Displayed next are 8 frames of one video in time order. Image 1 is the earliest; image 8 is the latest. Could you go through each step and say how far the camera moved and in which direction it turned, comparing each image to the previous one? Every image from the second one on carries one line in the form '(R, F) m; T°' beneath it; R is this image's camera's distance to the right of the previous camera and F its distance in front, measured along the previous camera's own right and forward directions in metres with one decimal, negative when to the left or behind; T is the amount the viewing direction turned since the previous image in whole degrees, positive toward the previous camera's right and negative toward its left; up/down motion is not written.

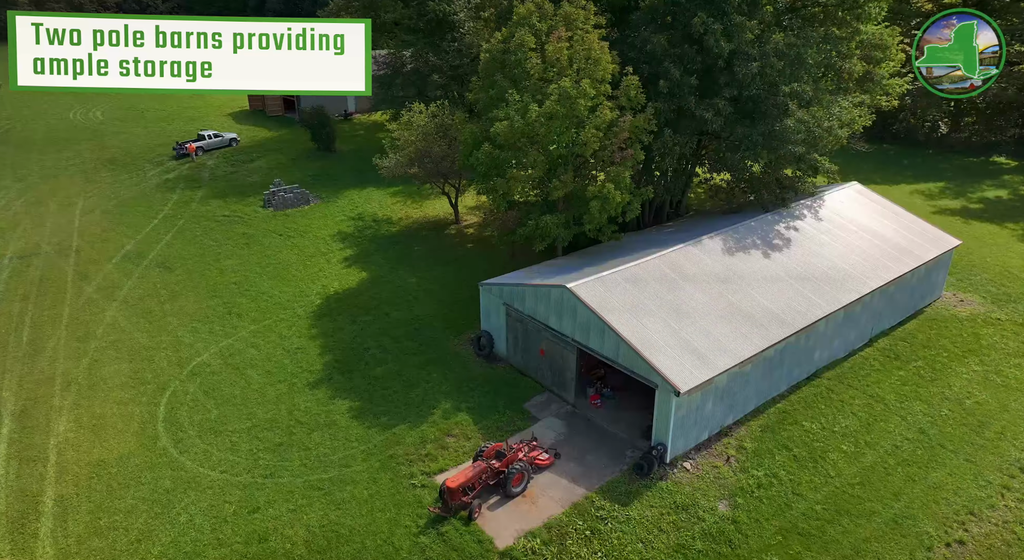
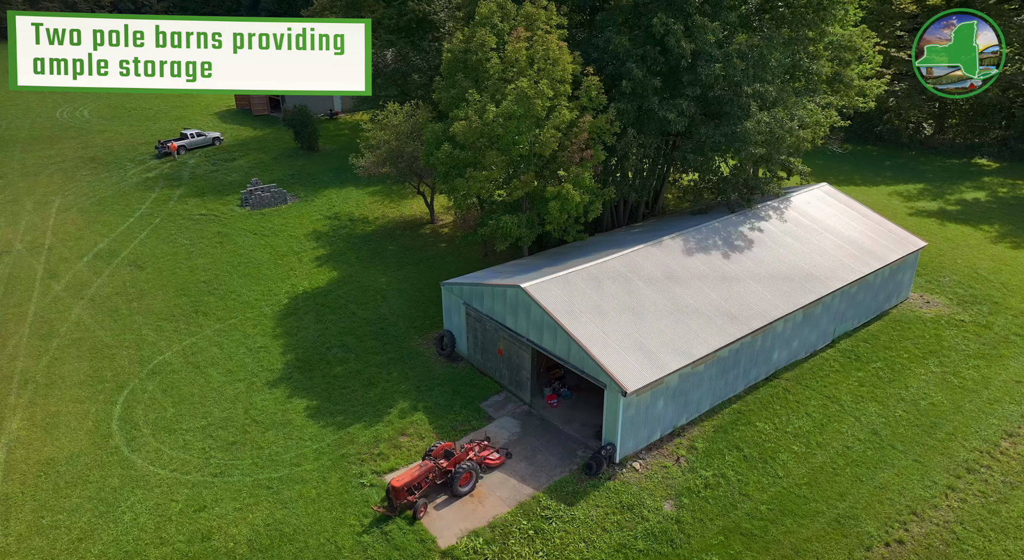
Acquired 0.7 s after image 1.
(+1.3, 0.0) m; 0°
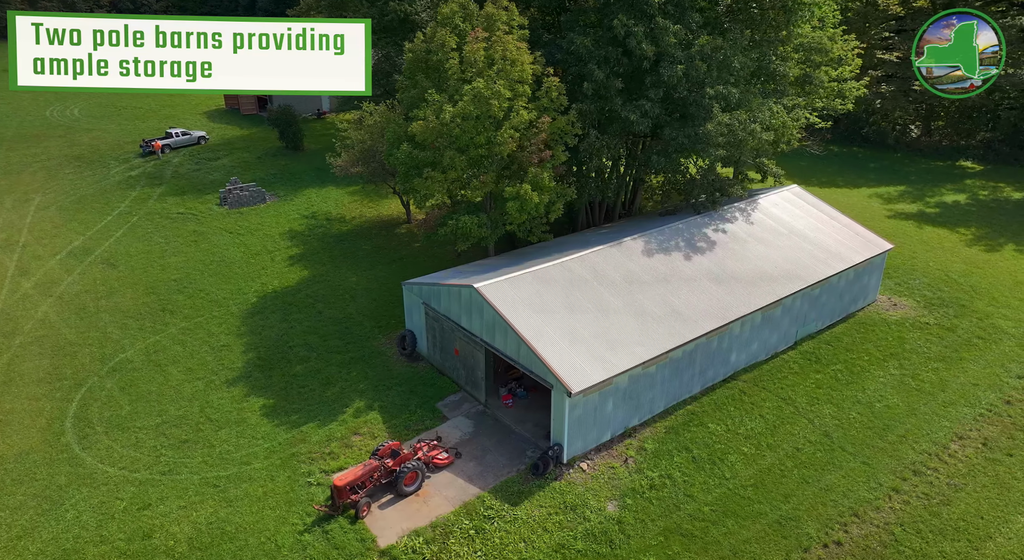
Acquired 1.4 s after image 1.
(+1.4, 0.0) m; 0°
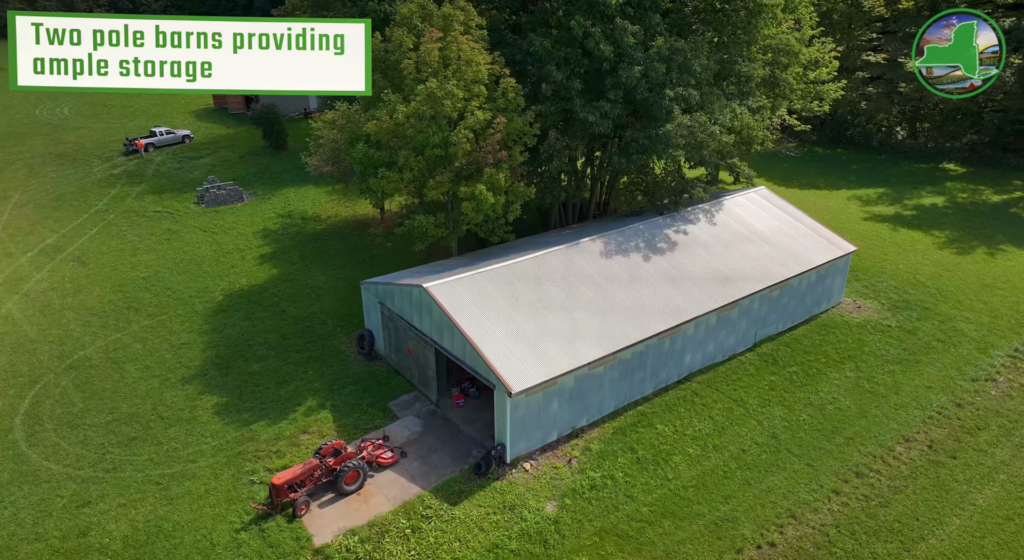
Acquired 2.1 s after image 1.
(+1.6, 0.0) m; 0°
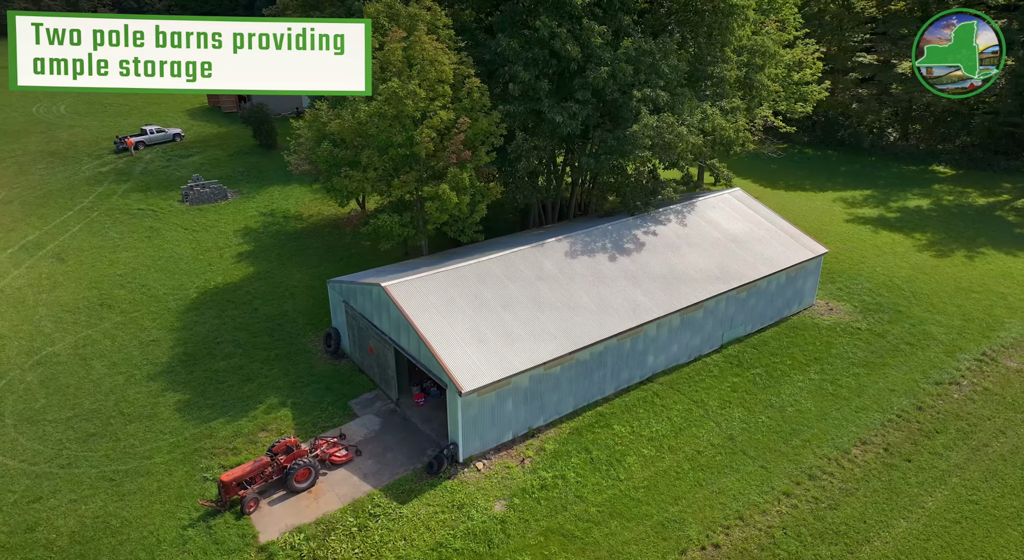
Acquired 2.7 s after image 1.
(+1.4, 0.0) m; 0°
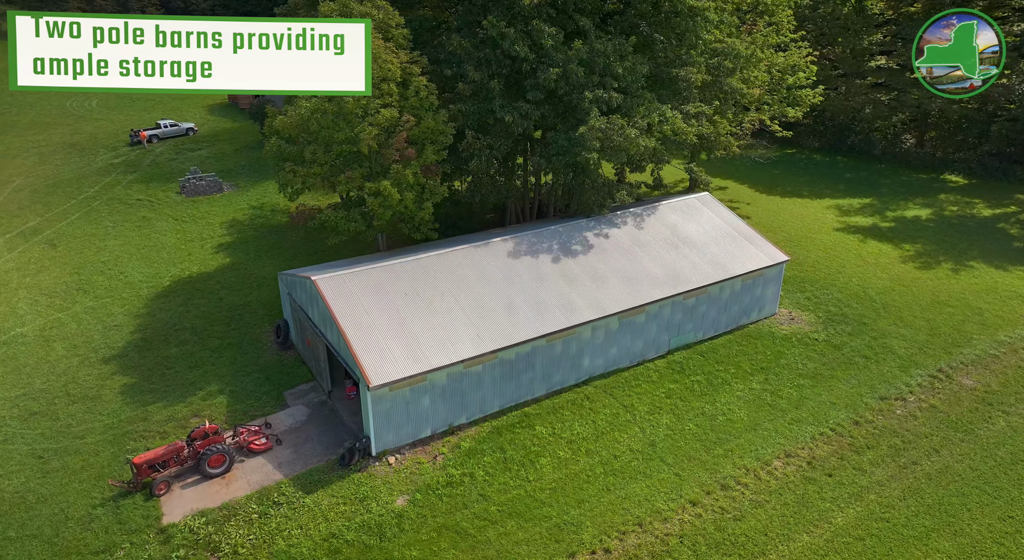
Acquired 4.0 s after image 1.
(+3.3, 0.0) m; -3°
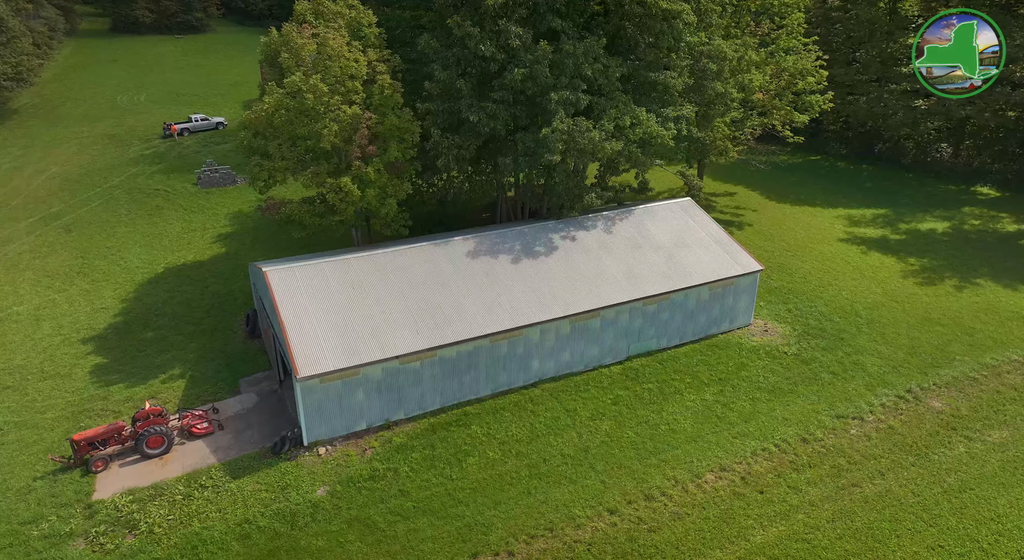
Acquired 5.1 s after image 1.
(+3.3, +0.1) m; -4°
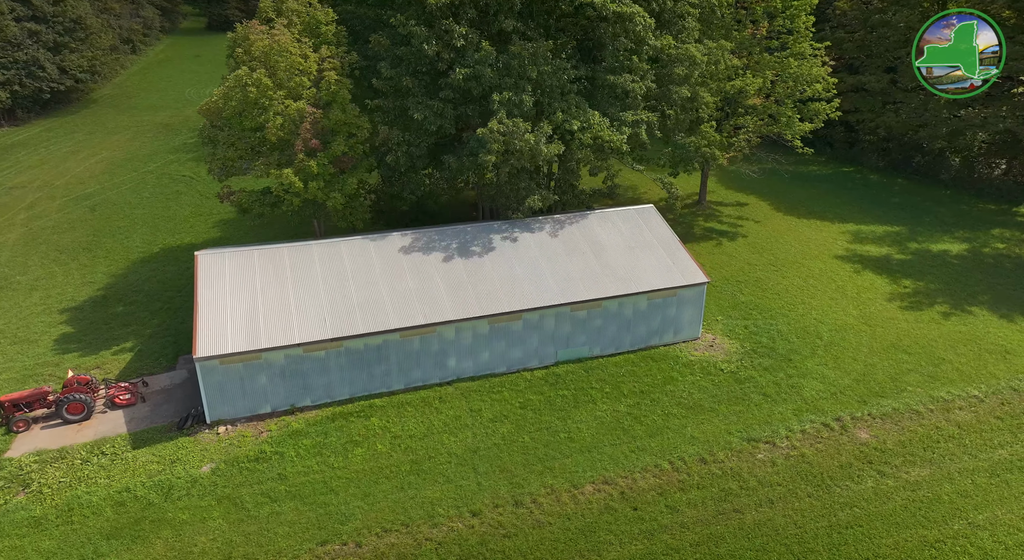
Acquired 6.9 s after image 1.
(+5.1, +0.2) m; -7°
